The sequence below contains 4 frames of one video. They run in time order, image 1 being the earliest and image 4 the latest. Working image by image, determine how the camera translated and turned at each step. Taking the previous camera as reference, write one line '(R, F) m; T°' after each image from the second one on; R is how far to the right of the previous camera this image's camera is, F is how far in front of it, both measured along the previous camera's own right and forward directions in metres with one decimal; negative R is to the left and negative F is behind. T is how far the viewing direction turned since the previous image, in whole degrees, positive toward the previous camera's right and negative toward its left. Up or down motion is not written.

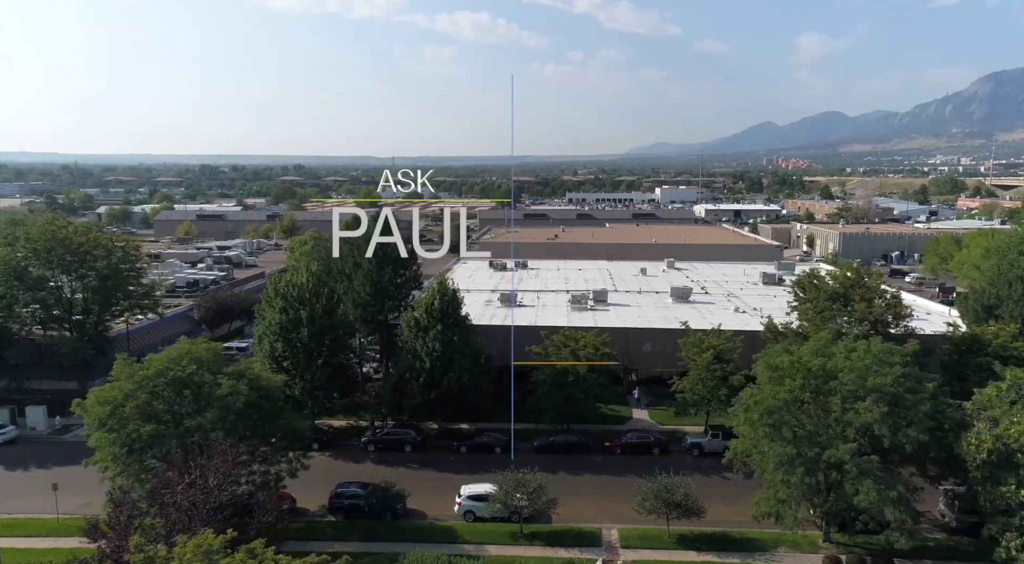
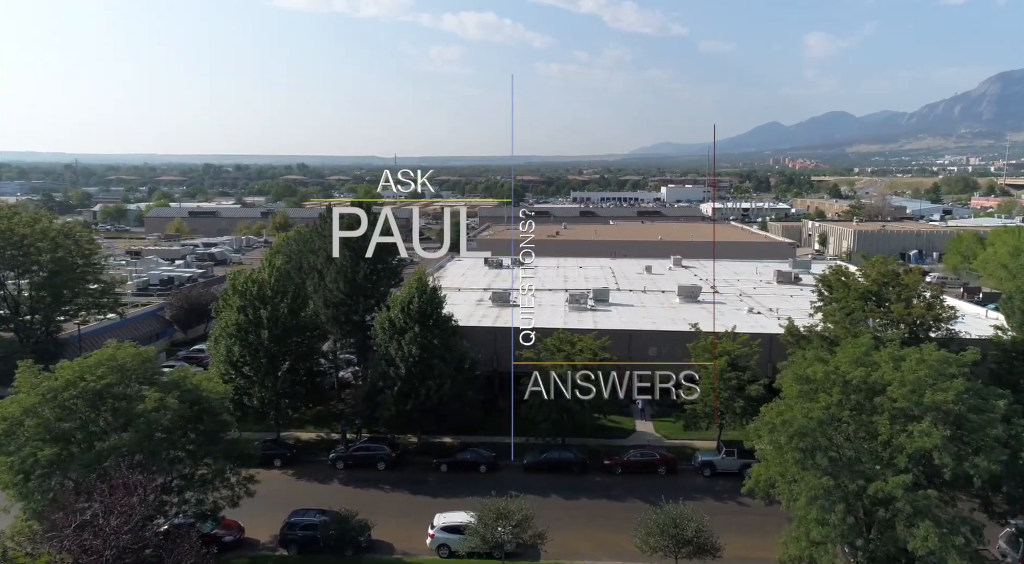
(+0.6, +2.7) m; 0°
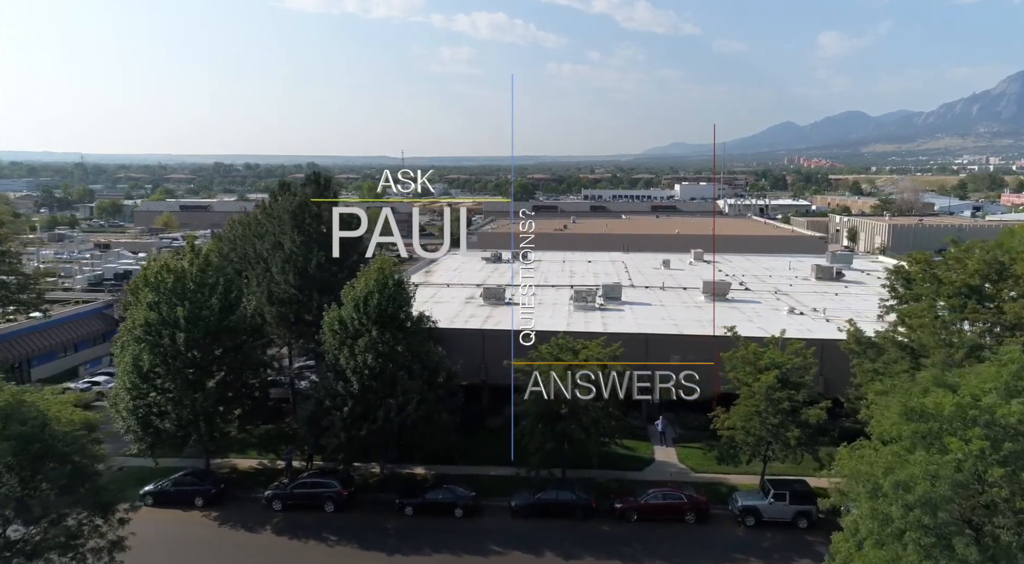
(+0.7, +4.7) m; -1°
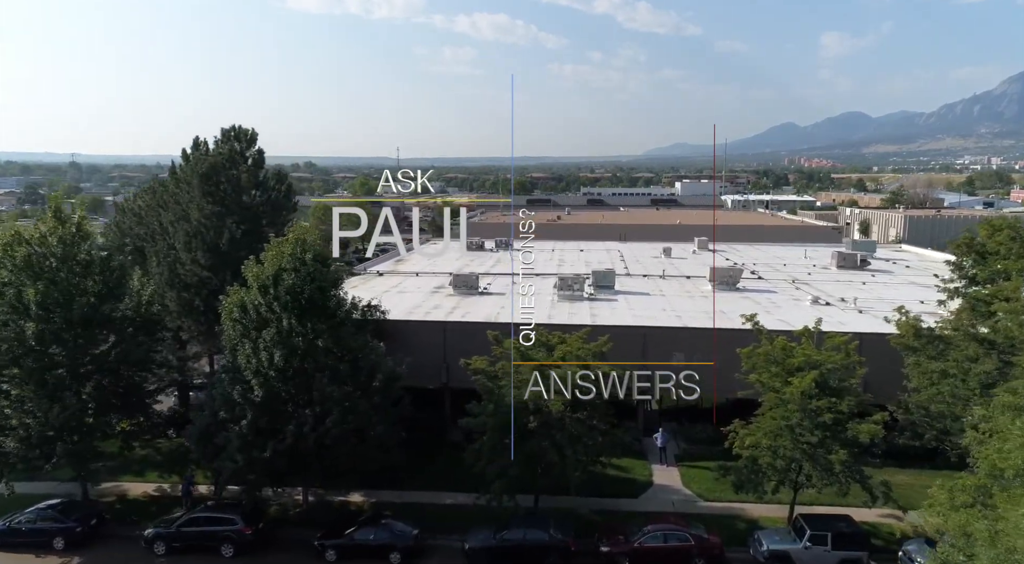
(+0.9, +3.8) m; 0°
